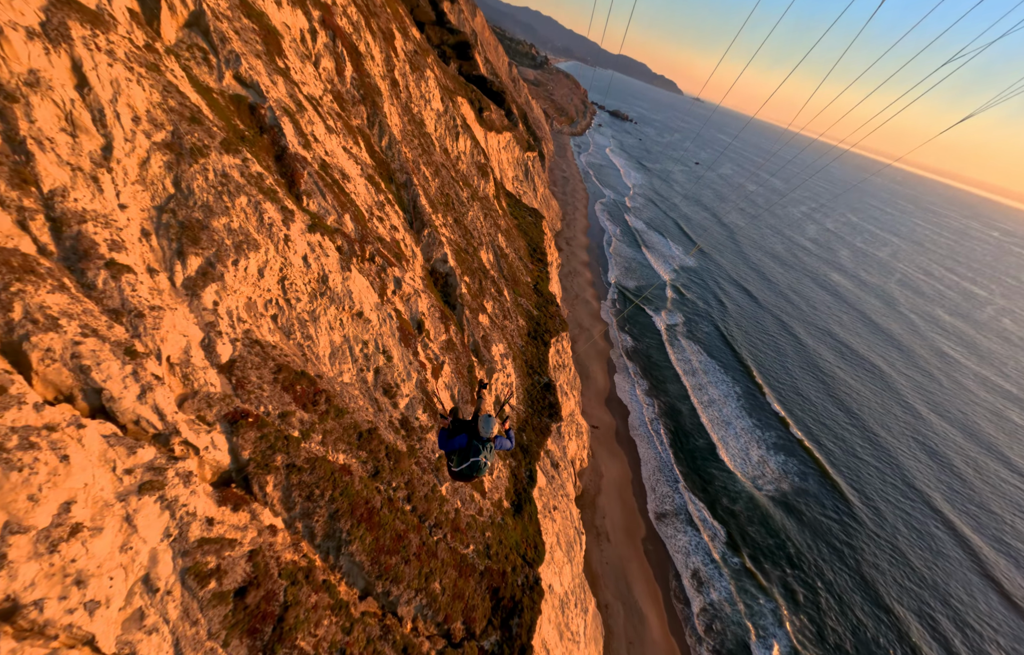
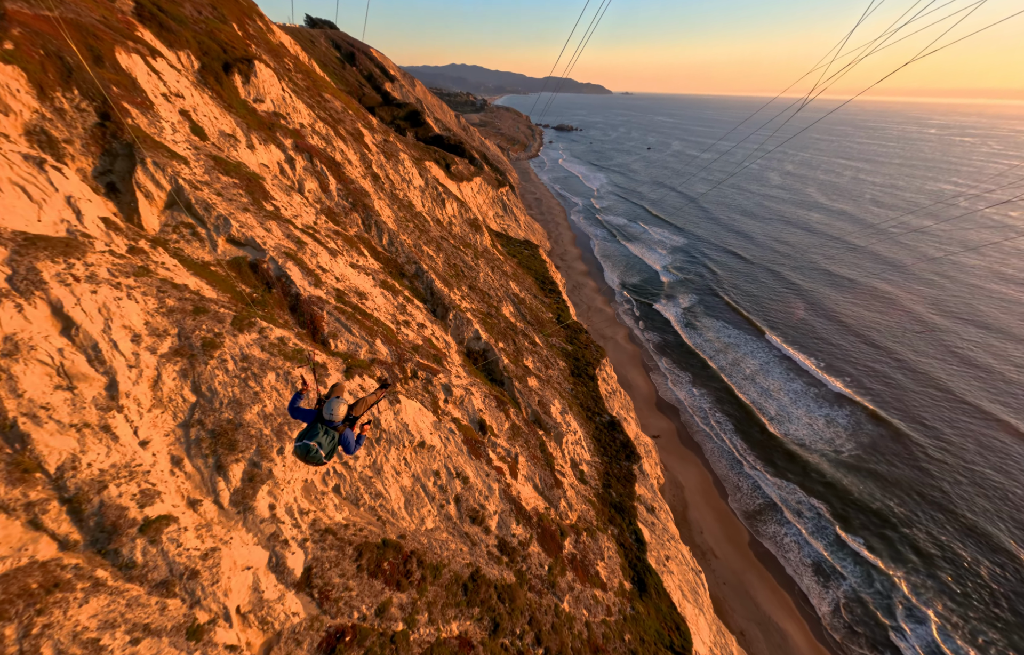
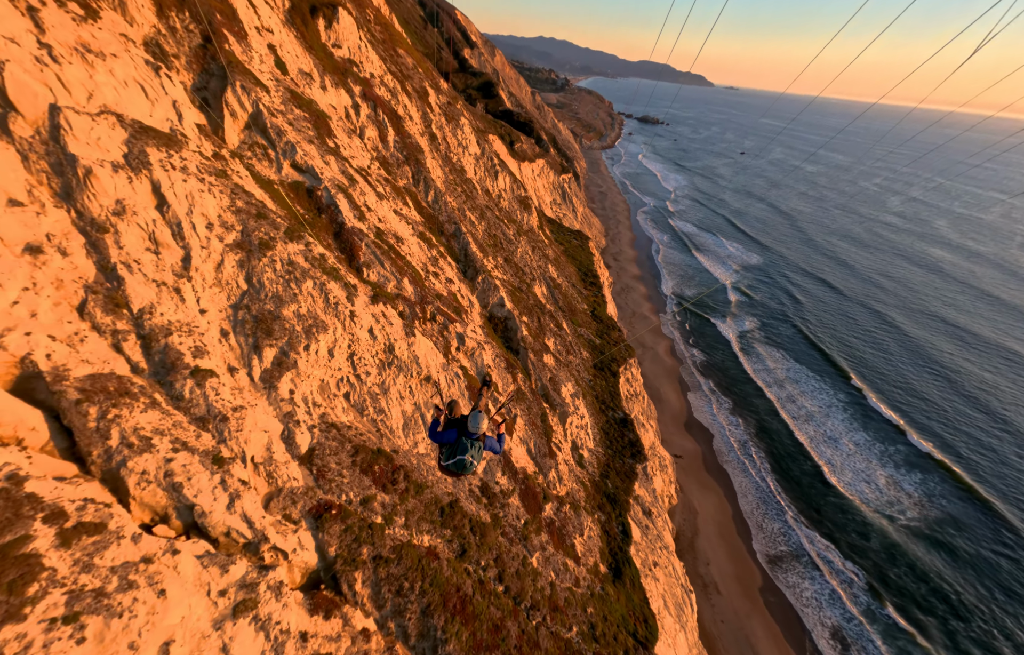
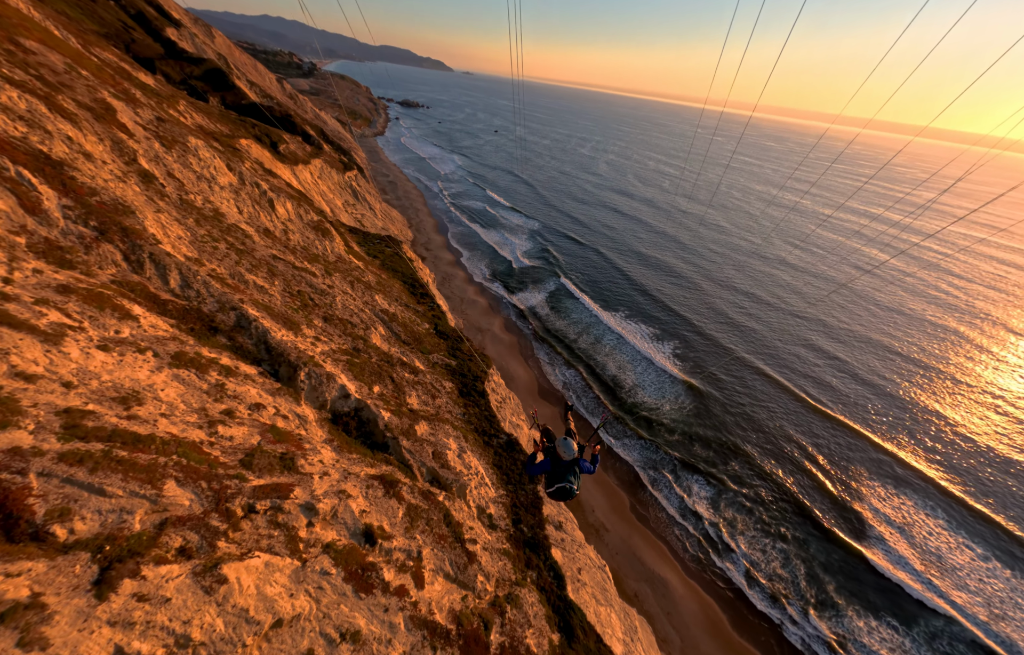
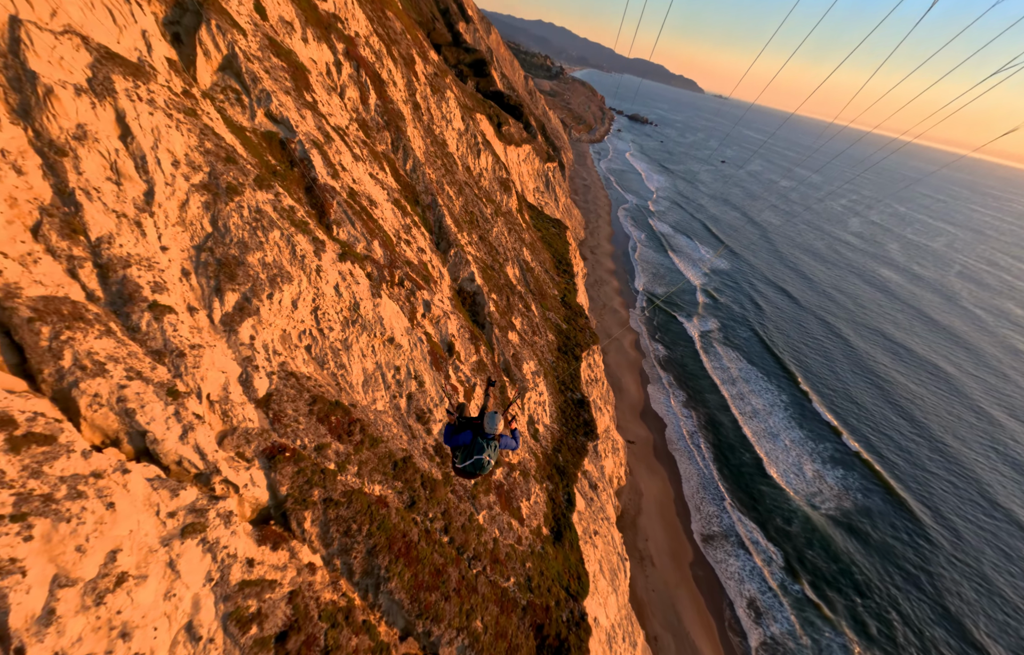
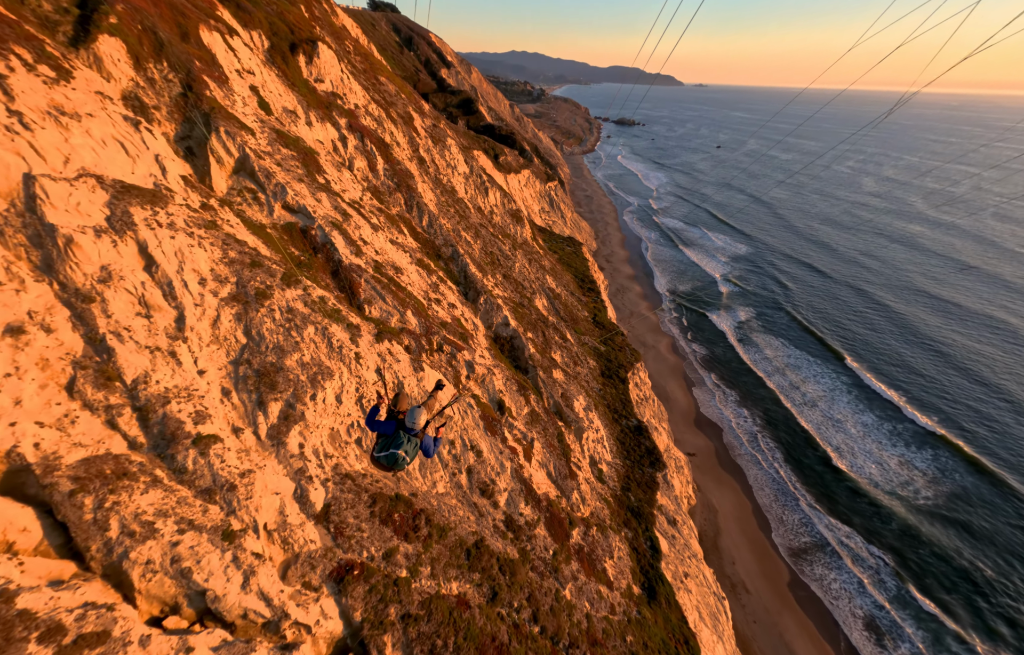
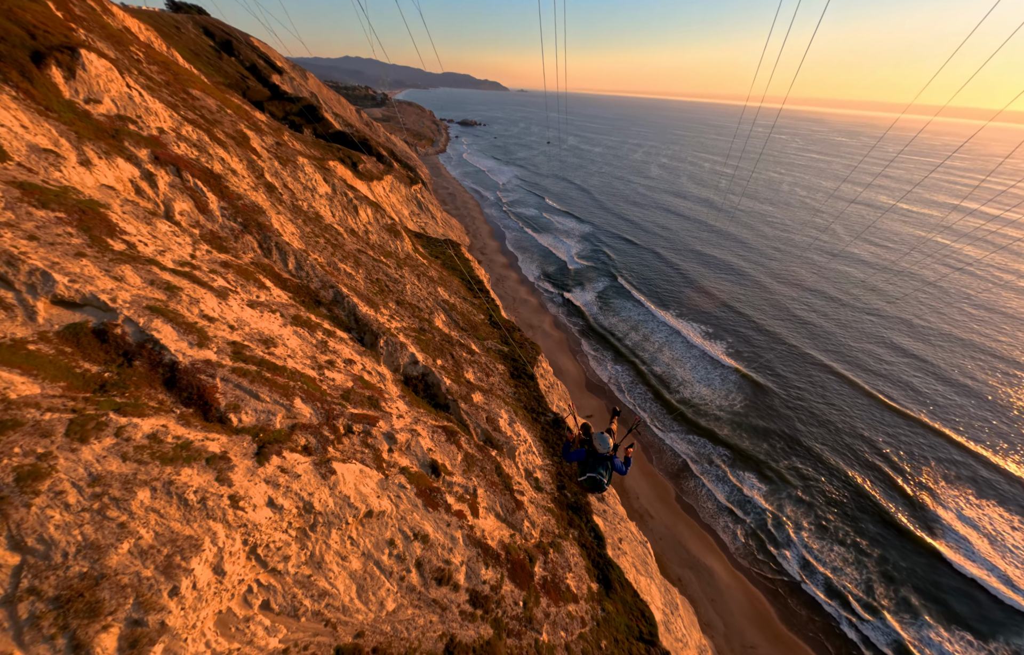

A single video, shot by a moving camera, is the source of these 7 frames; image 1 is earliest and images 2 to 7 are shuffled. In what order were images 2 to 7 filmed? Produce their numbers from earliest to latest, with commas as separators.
5, 3, 6, 2, 7, 4
